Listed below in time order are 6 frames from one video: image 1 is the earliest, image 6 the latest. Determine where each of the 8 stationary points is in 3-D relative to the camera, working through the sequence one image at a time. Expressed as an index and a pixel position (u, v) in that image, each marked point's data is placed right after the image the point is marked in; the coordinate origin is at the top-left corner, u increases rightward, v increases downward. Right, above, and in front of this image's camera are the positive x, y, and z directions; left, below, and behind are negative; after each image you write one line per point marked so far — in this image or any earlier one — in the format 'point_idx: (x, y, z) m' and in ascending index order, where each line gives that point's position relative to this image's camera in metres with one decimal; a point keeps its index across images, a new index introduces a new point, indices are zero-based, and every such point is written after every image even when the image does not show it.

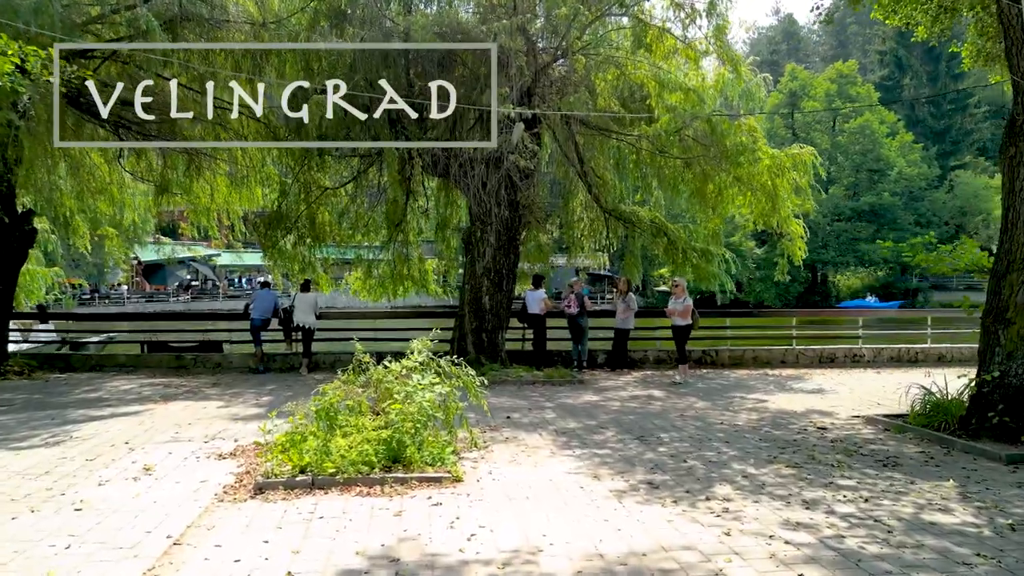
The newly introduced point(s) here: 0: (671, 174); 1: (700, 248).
0: (+2.5, +1.8, +12.1) m
1: (+3.1, +0.7, +12.4) m
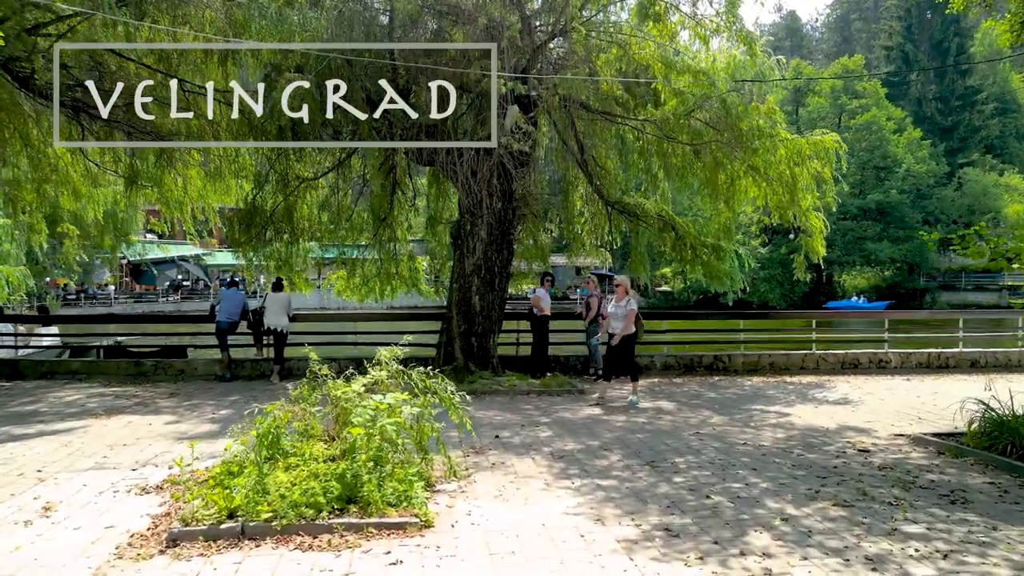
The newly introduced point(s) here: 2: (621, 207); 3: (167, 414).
0: (+2.4, +1.8, +11.1) m
1: (+3.0, +0.7, +11.4) m
2: (+1.7, +1.2, +11.5) m
3: (-3.5, -1.3, +7.7) m
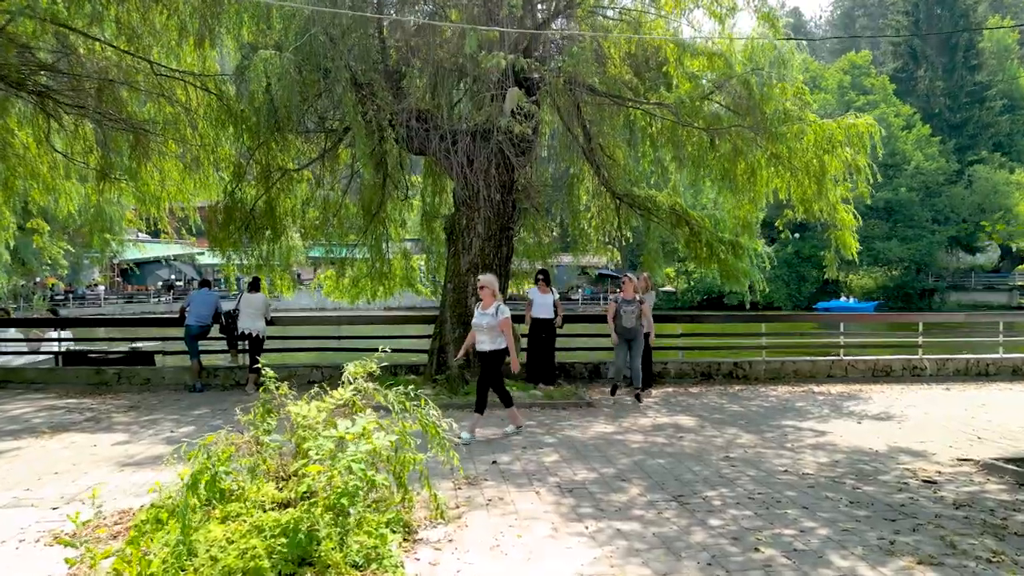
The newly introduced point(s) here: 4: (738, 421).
0: (+2.4, +1.8, +10.1) m
1: (+3.0, +0.7, +10.4) m
2: (+1.7, +1.2, +10.6) m
3: (-3.5, -1.3, +6.8) m
4: (+2.2, -1.3, +7.3) m
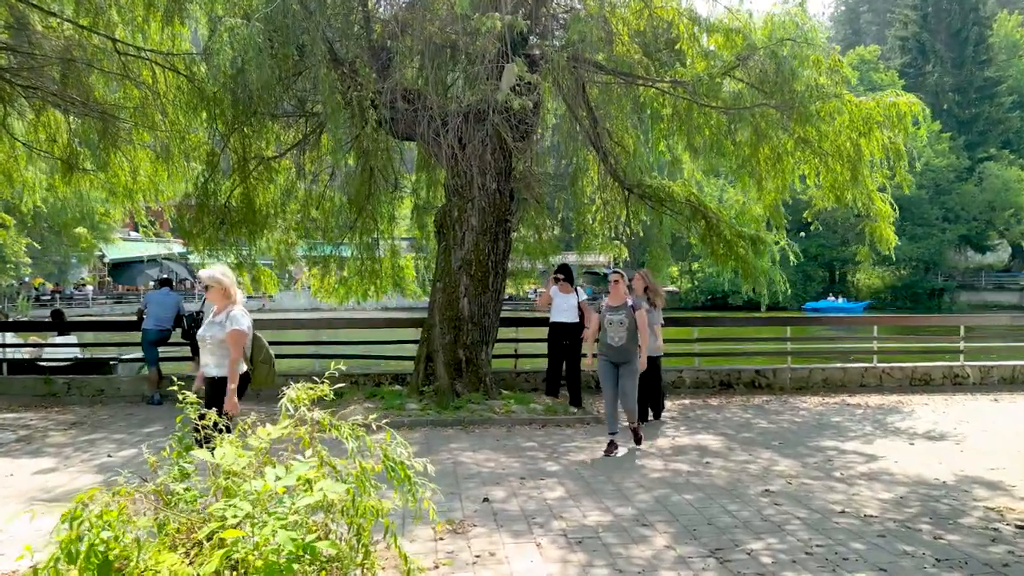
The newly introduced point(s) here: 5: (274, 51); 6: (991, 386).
0: (+2.4, +1.8, +9.2) m
1: (+2.9, +0.7, +9.4) m
2: (+1.6, +1.2, +9.6) m
3: (-3.5, -1.3, +5.8) m
4: (+2.1, -1.3, +6.3) m
5: (-2.5, +2.5, +7.9) m
6: (+5.8, -1.2, +9.1) m
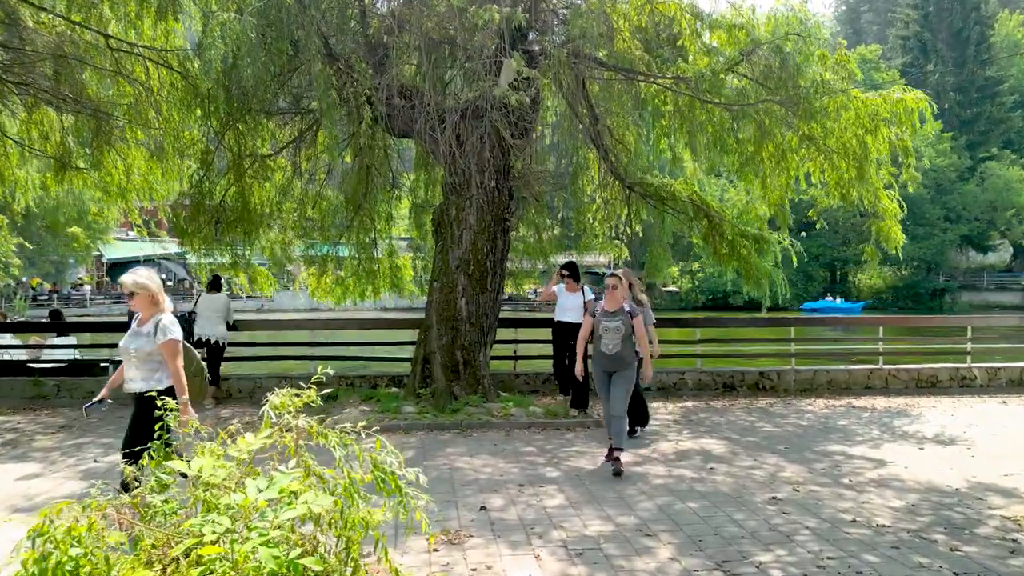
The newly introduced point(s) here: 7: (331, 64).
0: (+2.4, +1.8, +9.0) m
1: (+2.9, +0.7, +9.3) m
2: (+1.6, +1.2, +9.4) m
3: (-3.6, -1.3, +5.6) m
4: (+2.1, -1.3, +6.1) m
5: (-2.5, +2.5, +7.7) m
6: (+5.7, -1.2, +9.0) m
7: (-1.9, +2.3, +8.0) m
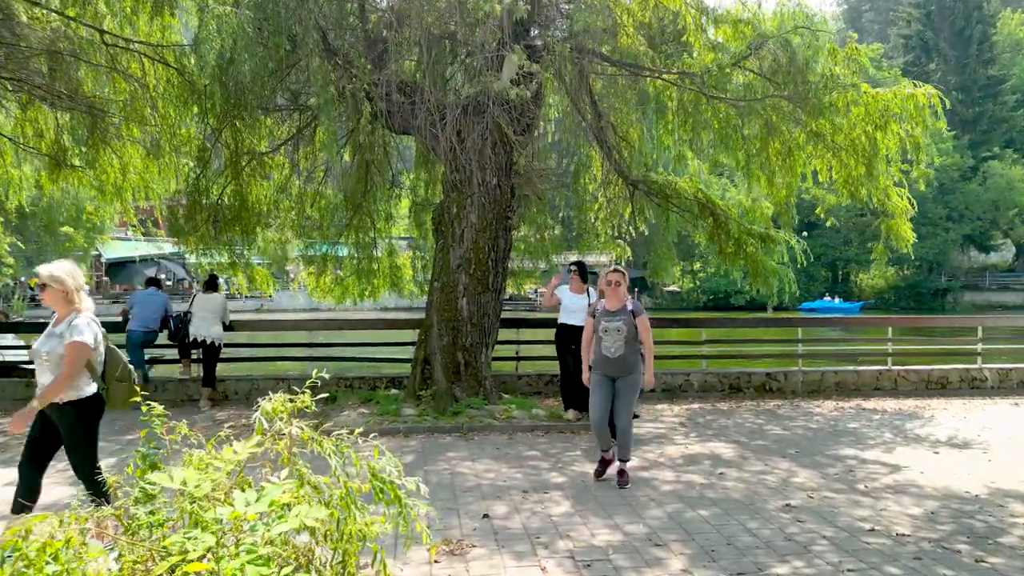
0: (+2.4, +1.9, +8.8) m
1: (+3.0, +0.7, +9.1) m
2: (+1.6, +1.2, +9.3) m
3: (-3.5, -1.3, +5.5) m
4: (+2.1, -1.3, +6.0) m
5: (-2.5, +2.5, +7.5) m
6: (+5.8, -1.2, +8.8) m
7: (-1.9, +2.3, +7.8) m
